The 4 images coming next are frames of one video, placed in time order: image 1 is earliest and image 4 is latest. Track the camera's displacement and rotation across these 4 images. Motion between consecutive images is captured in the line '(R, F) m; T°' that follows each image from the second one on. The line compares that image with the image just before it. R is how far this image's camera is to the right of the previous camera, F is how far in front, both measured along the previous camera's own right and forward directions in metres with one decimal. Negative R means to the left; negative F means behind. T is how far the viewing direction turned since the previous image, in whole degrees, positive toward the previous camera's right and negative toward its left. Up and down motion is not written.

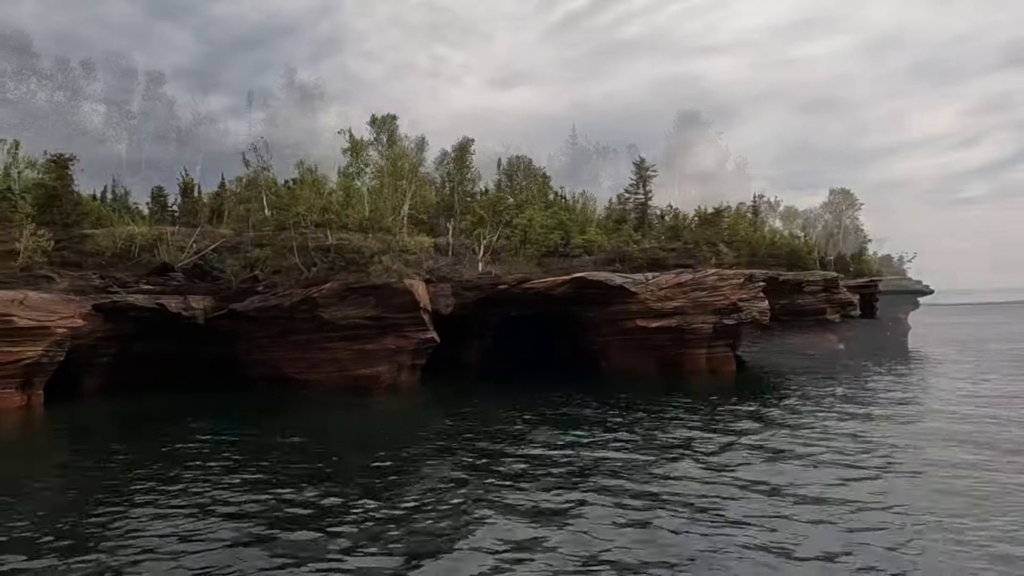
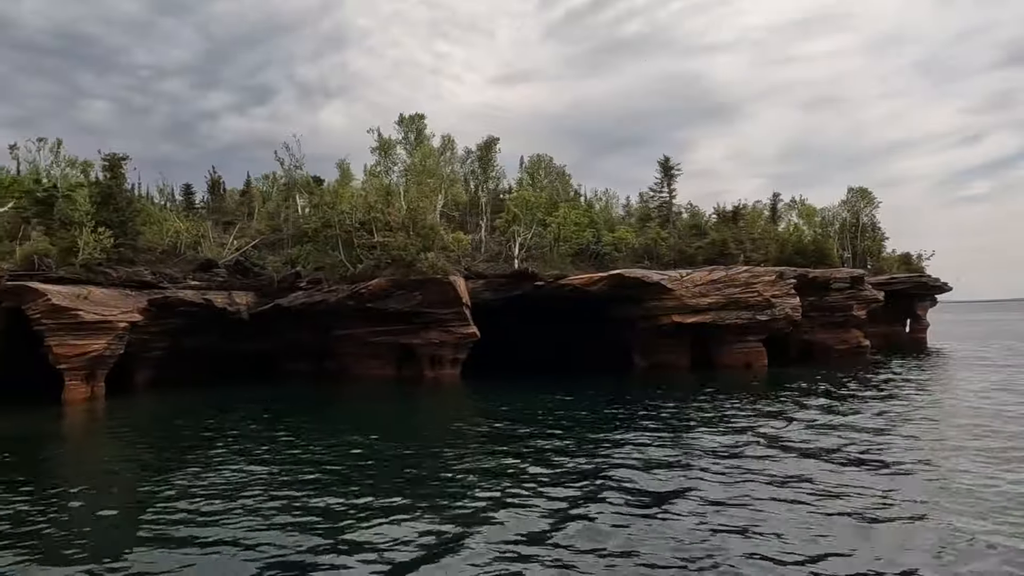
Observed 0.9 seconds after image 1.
(-1.3, -0.8) m; 0°
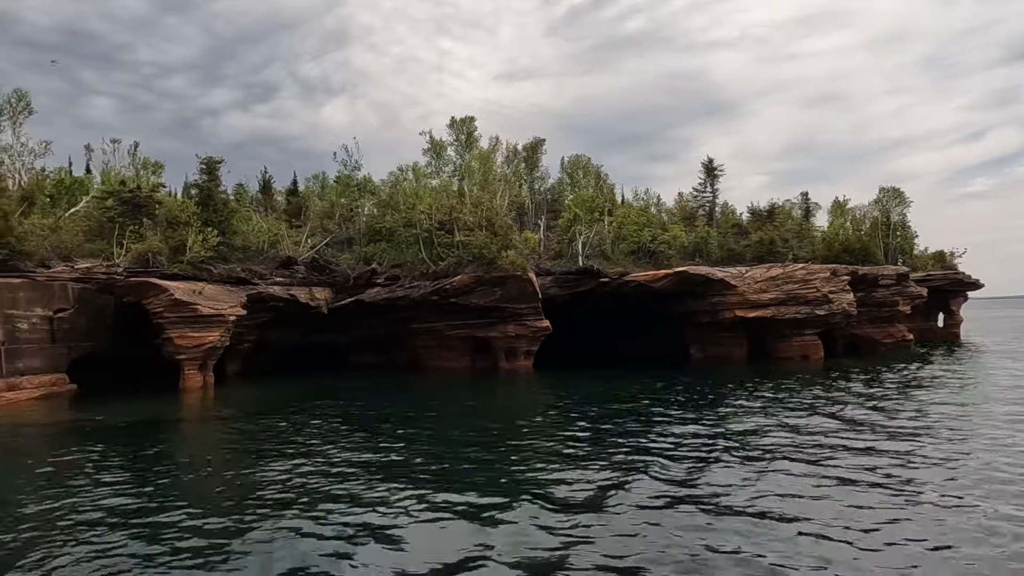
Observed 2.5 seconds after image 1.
(-2.6, -1.7) m; 0°
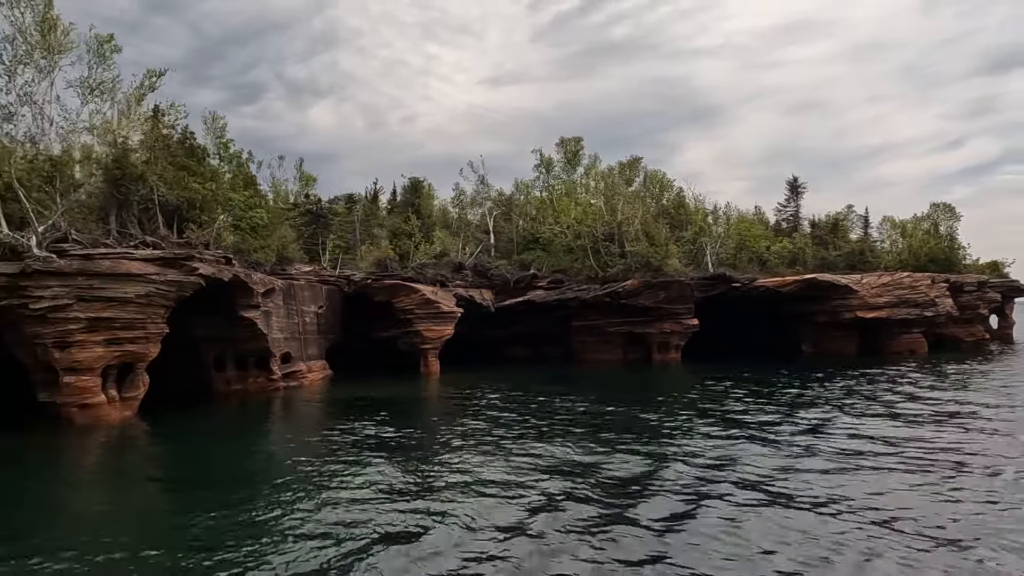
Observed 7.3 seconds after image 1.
(-7.3, -5.1) m; +1°
